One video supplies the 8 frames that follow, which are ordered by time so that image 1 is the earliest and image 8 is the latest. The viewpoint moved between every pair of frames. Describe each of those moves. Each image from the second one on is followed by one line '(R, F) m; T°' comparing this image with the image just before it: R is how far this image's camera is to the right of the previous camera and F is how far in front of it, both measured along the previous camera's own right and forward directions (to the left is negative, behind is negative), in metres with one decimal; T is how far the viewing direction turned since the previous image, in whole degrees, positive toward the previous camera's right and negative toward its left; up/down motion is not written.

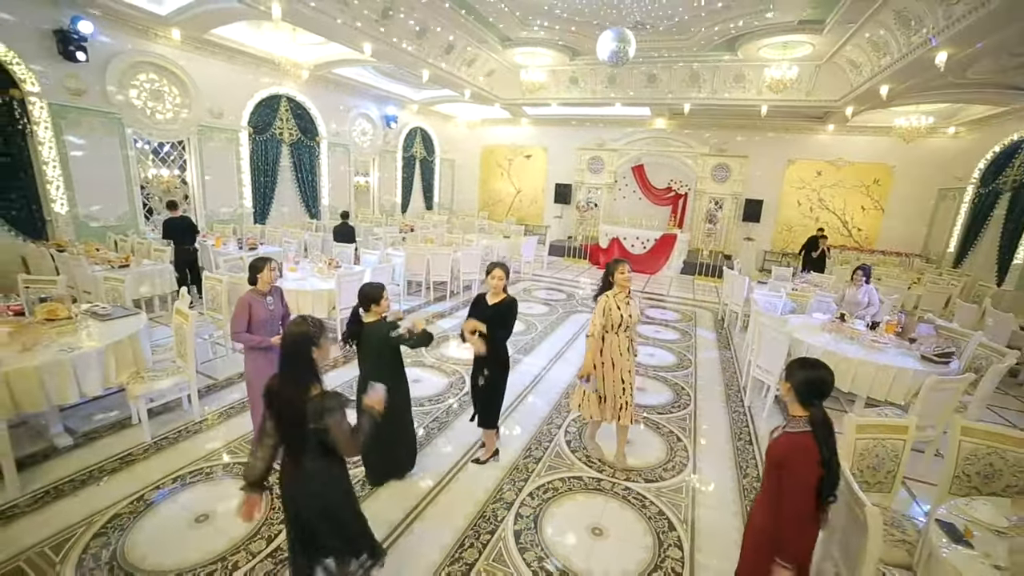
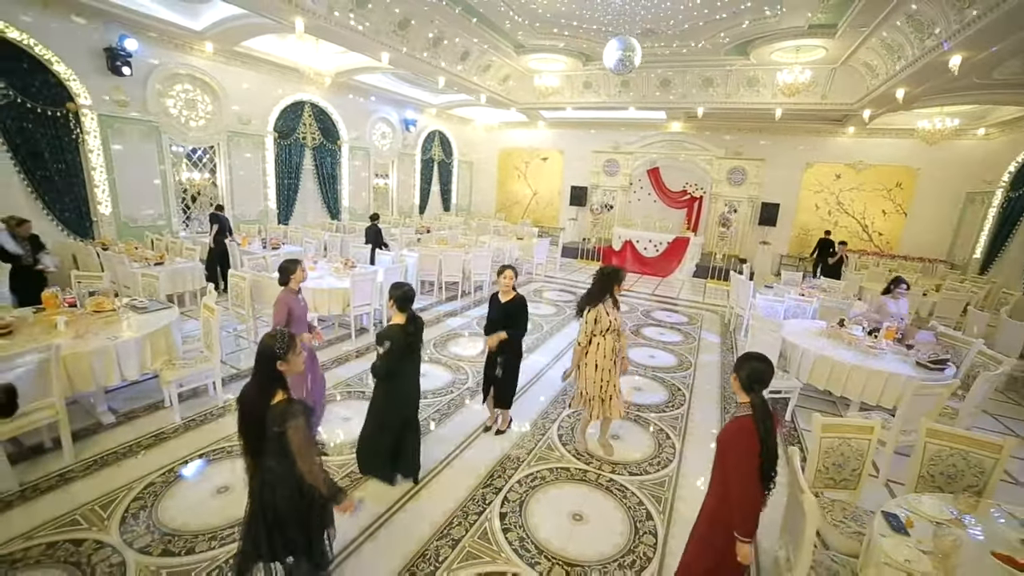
(+0.2, -0.2) m; -3°
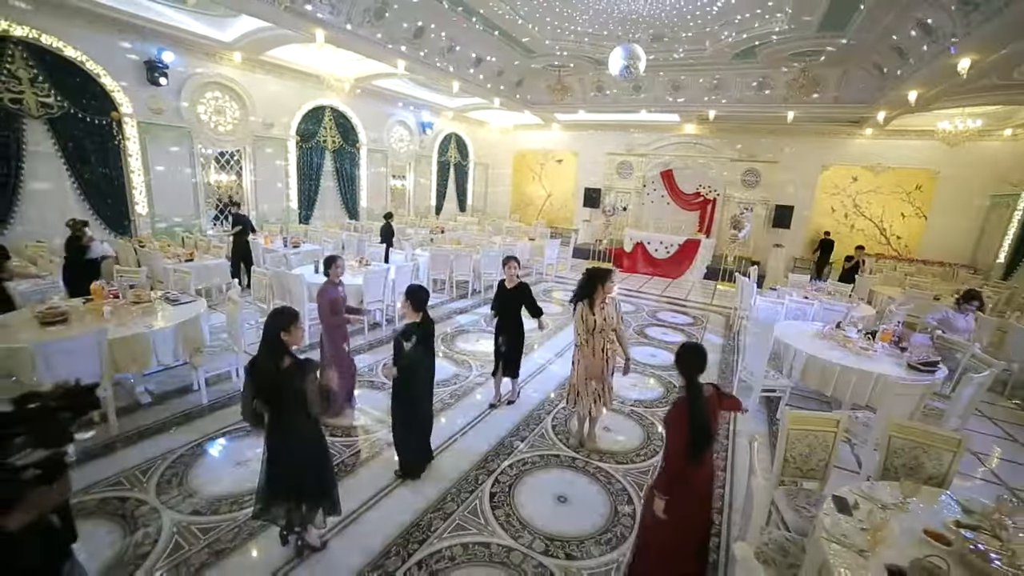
(+0.2, -0.2) m; -2°
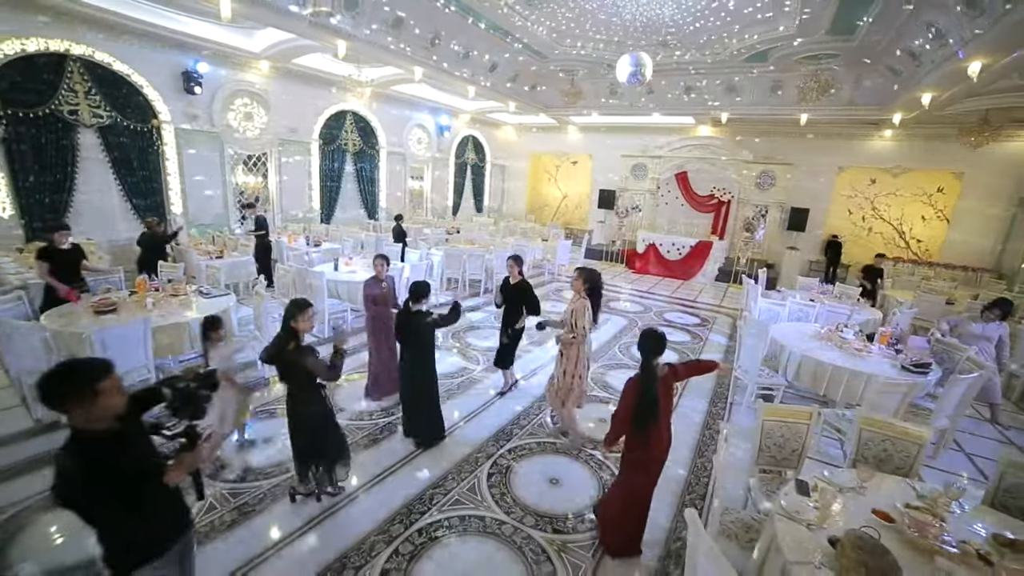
(+0.1, -0.2) m; -2°
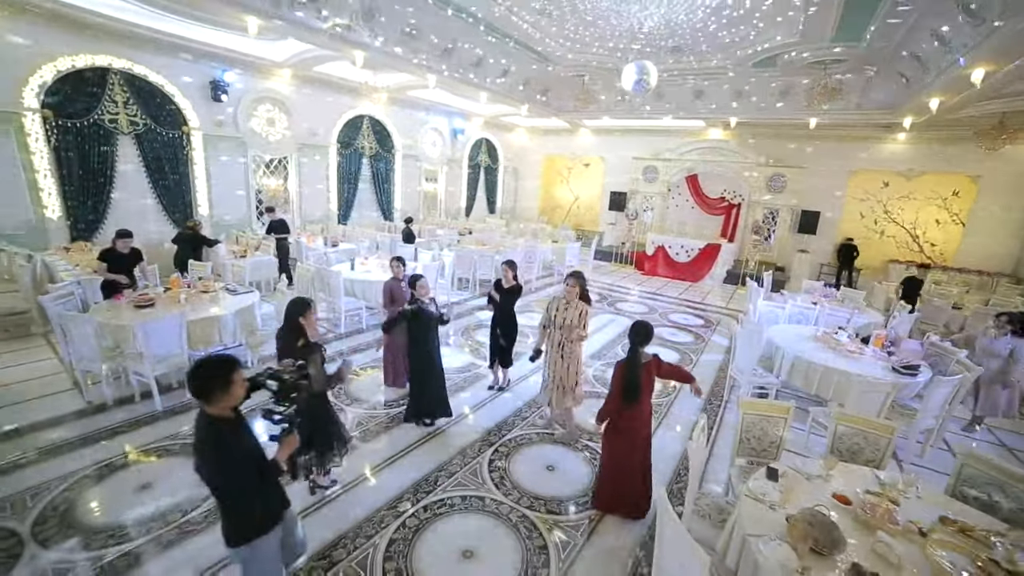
(+0.1, -0.3) m; -2°
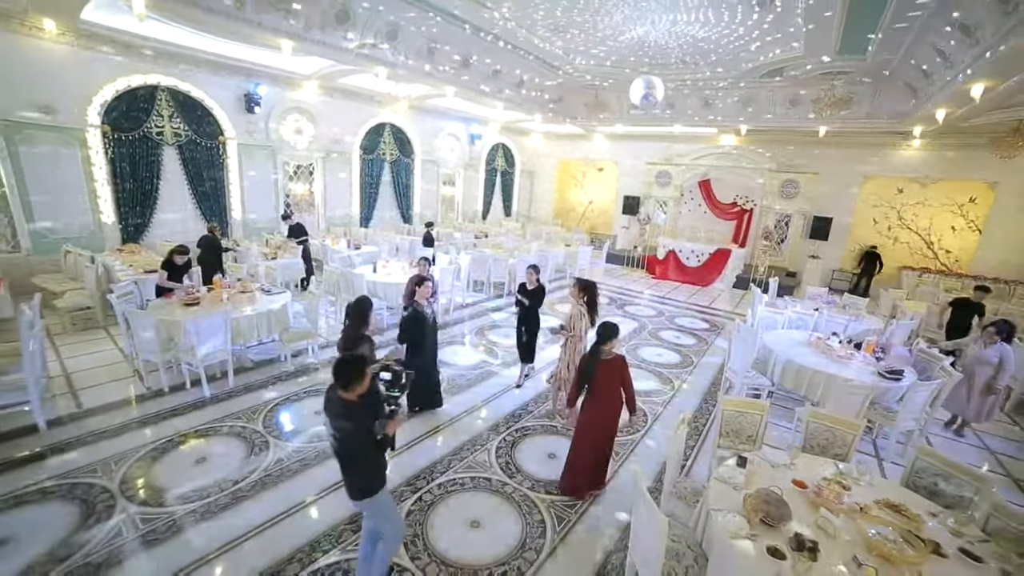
(+0.1, -0.4) m; -2°
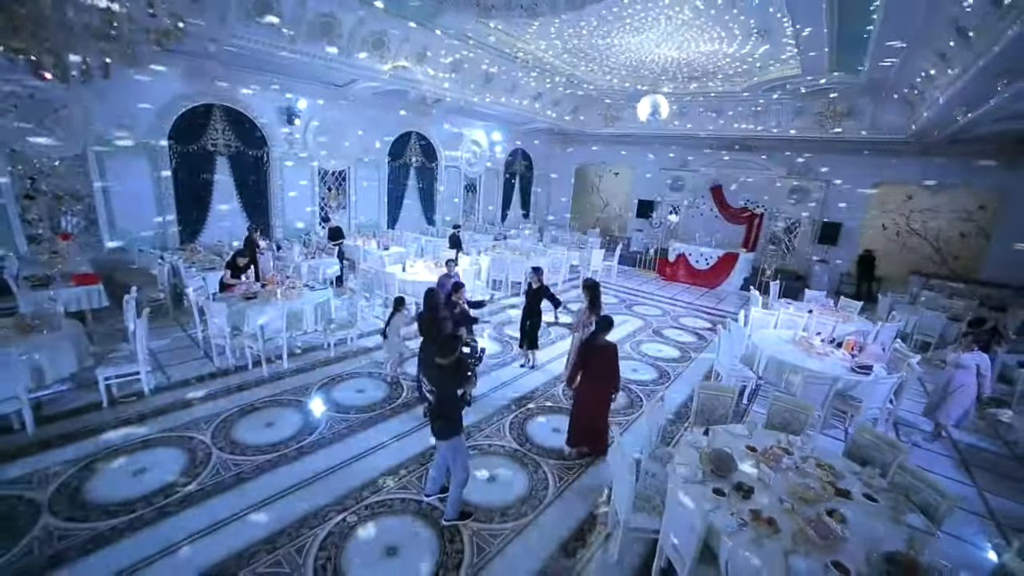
(+0.1, -0.7) m; -2°
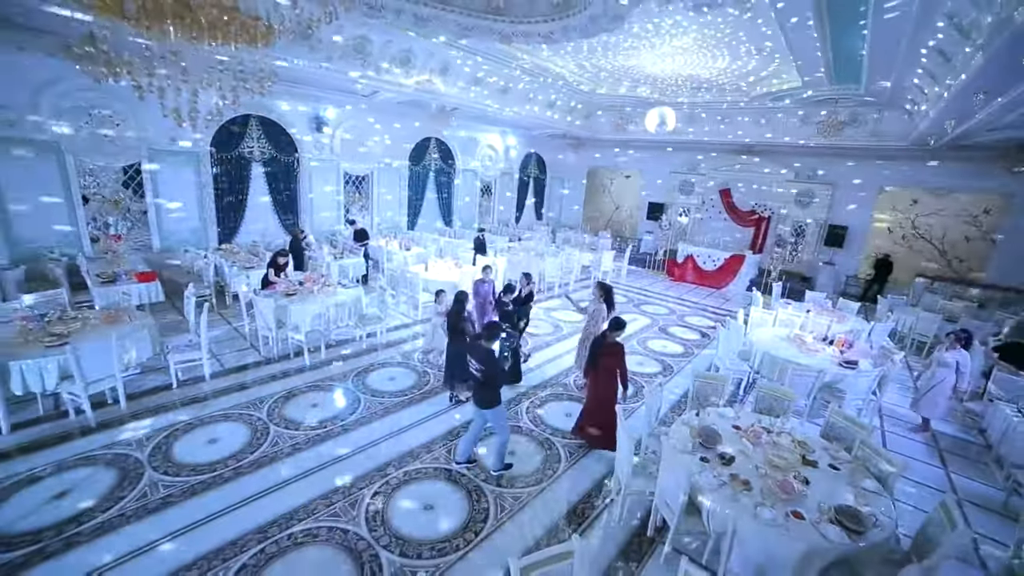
(-0.1, -0.5) m; -1°
